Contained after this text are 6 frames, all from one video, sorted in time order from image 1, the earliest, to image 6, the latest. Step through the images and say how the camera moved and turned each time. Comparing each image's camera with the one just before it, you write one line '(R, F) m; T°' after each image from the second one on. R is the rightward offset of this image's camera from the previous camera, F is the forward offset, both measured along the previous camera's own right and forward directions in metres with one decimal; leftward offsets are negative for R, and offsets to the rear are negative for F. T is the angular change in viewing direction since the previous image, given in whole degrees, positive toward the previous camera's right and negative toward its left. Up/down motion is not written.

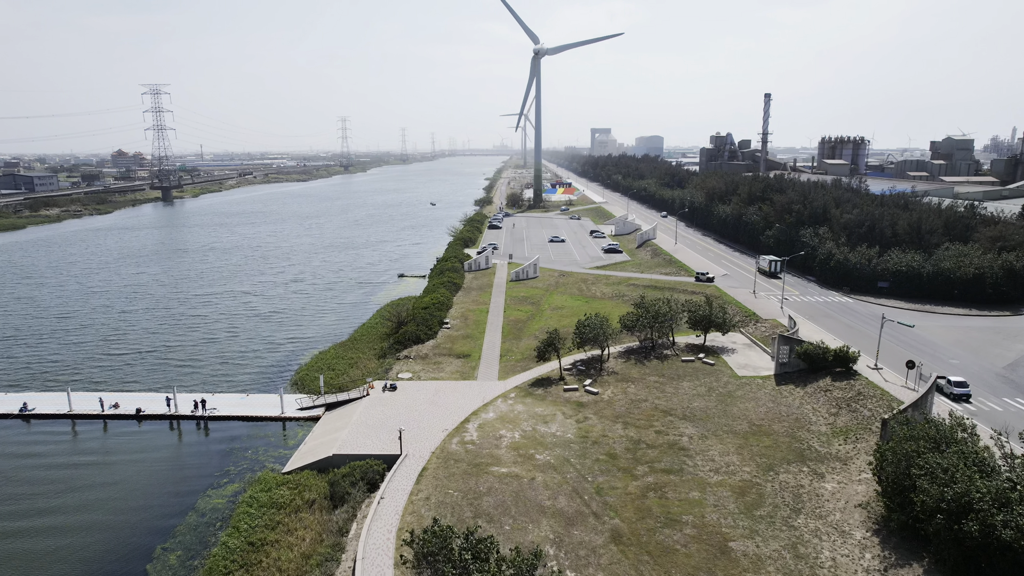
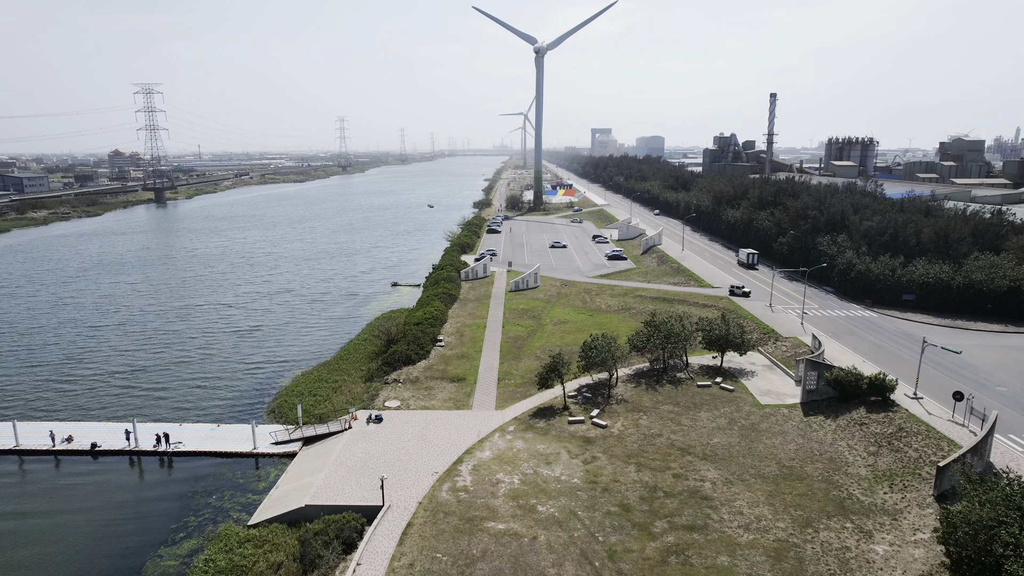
(+0.1, +3.6) m; 0°
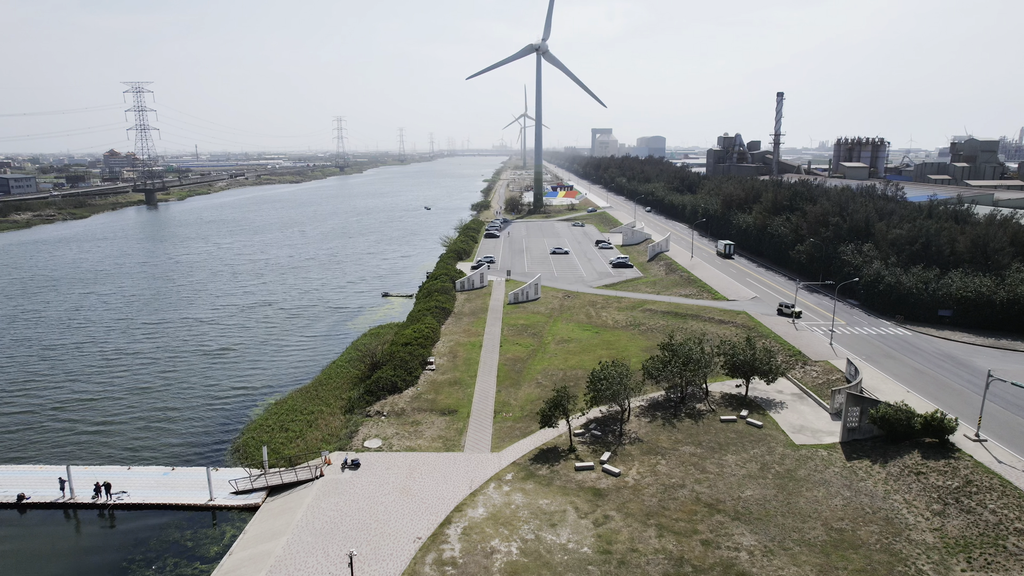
(+0.1, +4.4) m; 0°
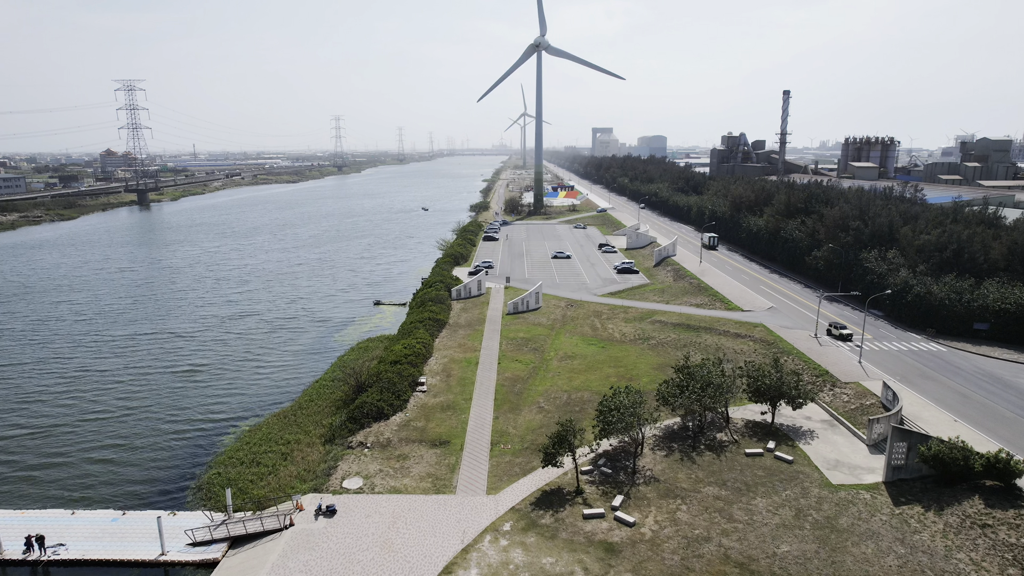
(+0.1, +3.7) m; 0°
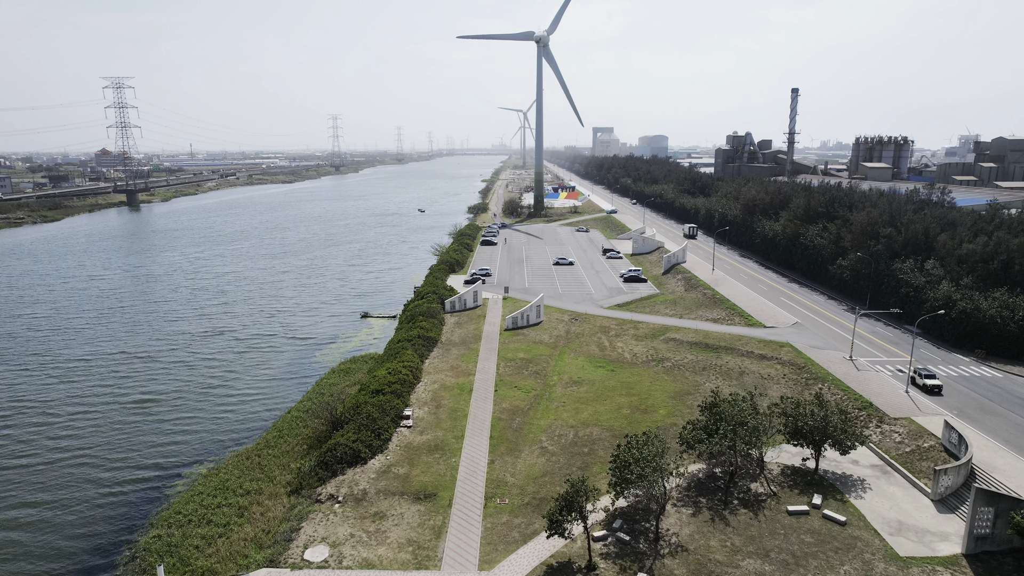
(+0.1, +4.7) m; 0°
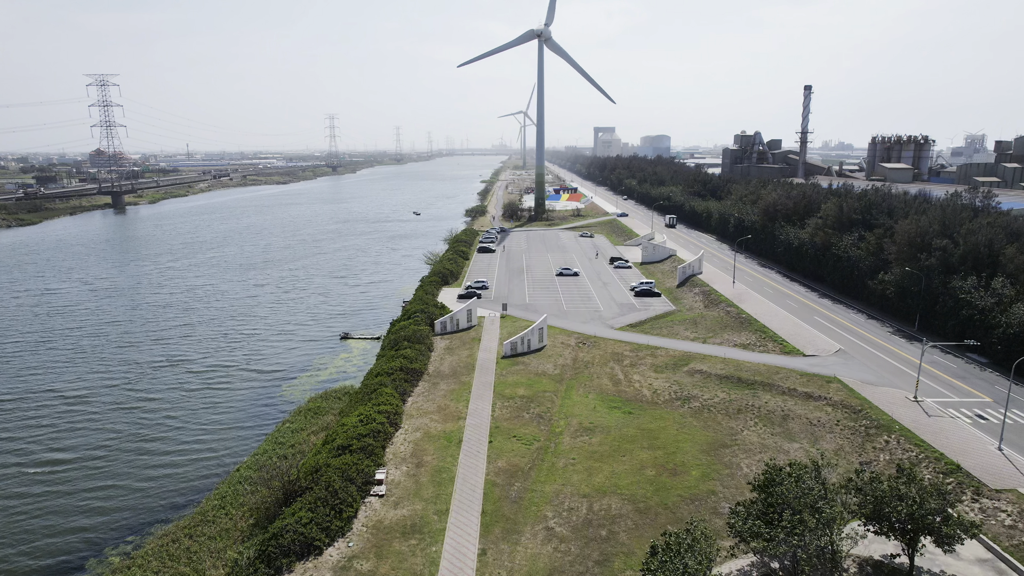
(+0.1, +6.4) m; 0°
